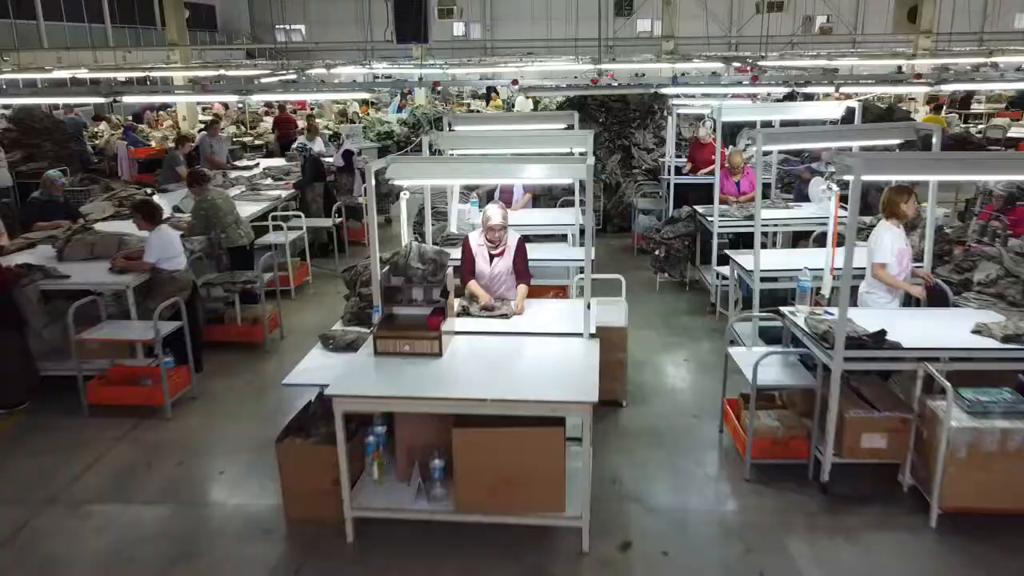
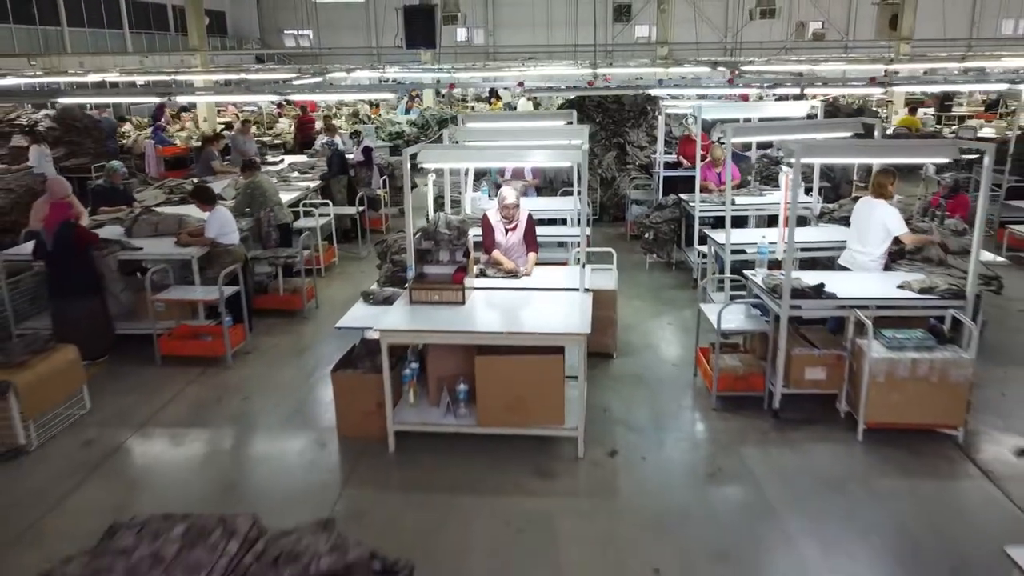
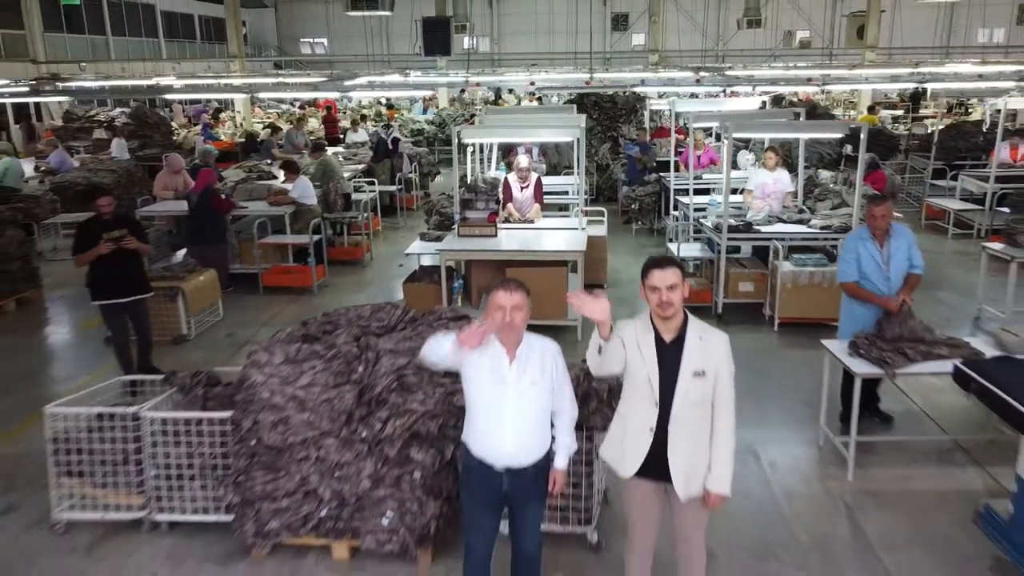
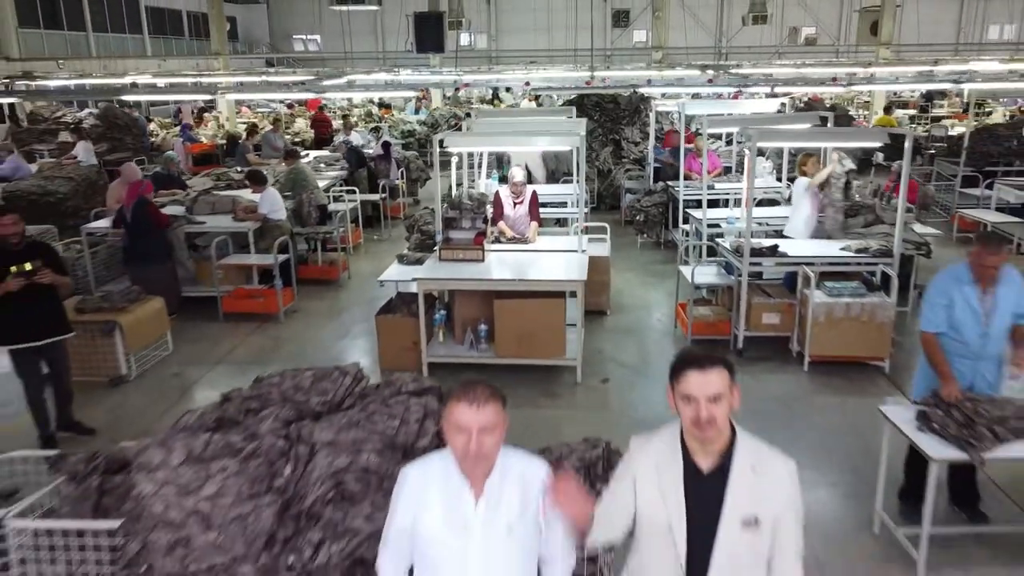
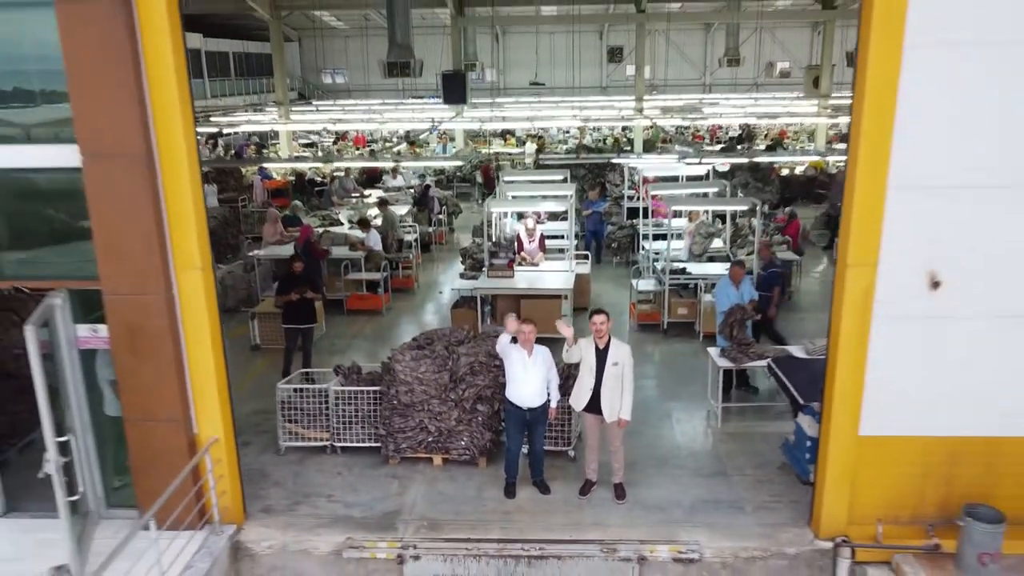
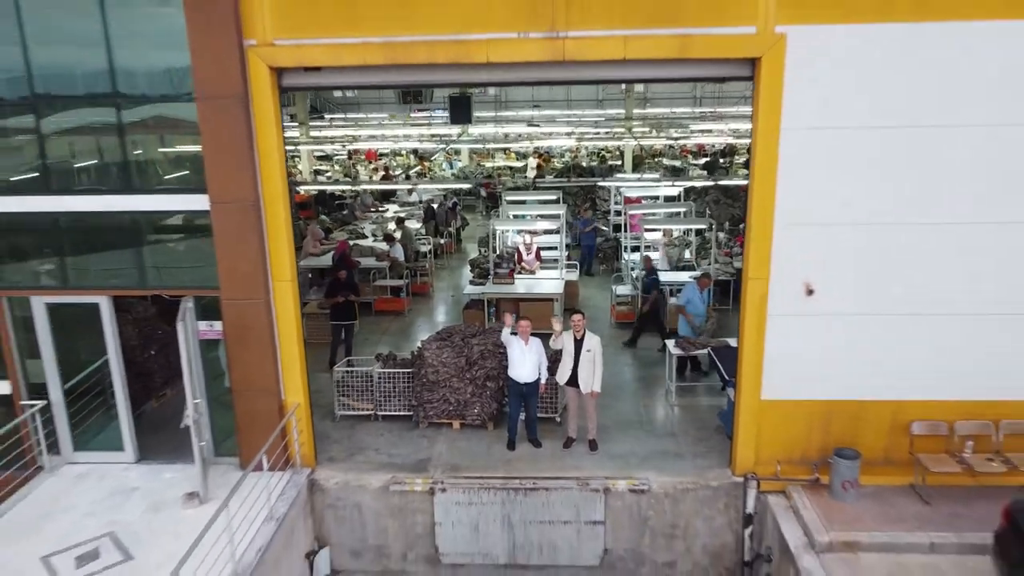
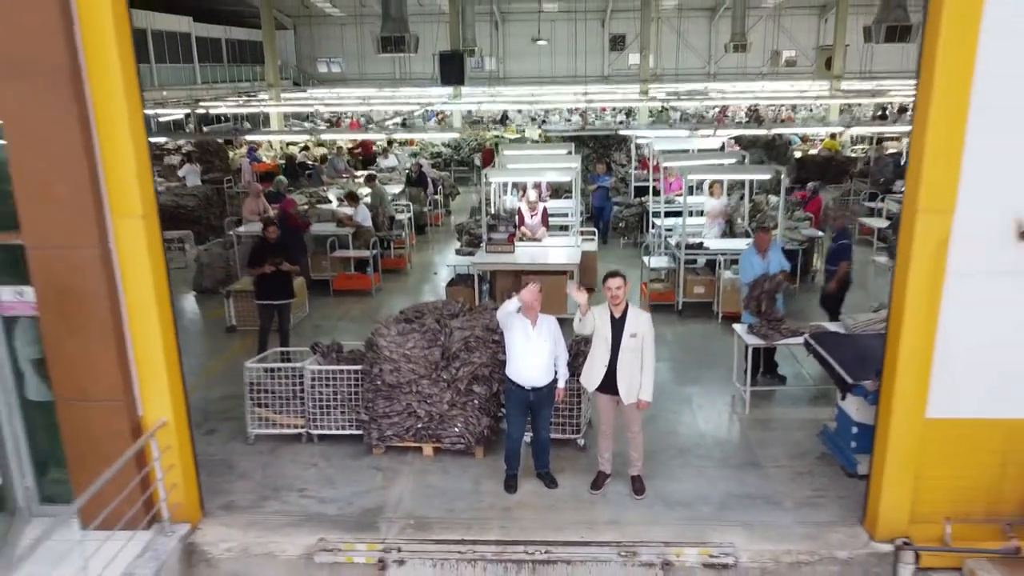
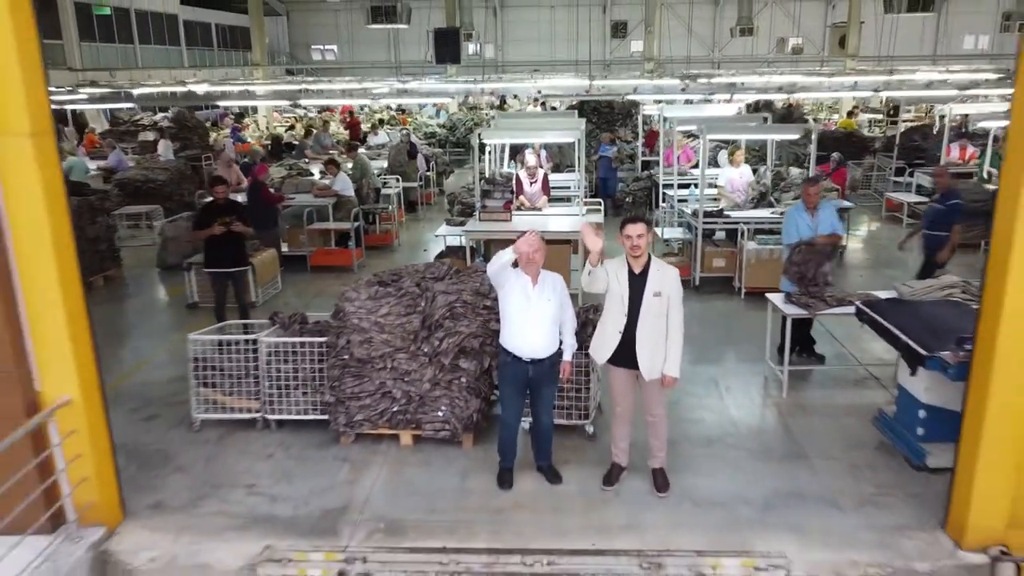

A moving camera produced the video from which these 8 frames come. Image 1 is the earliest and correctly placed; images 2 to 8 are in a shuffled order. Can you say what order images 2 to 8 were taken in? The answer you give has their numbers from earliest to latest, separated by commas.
2, 4, 3, 8, 7, 5, 6
